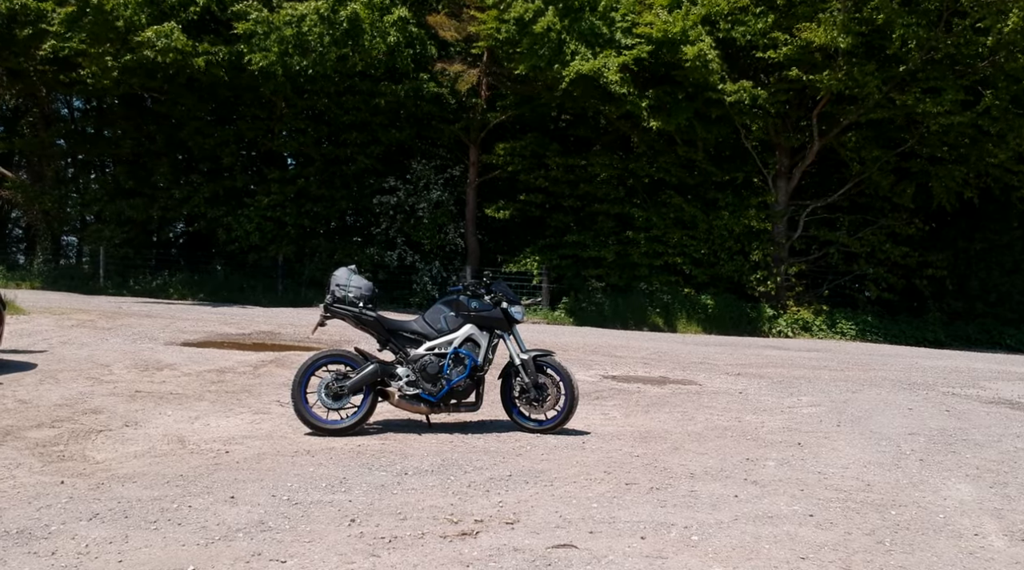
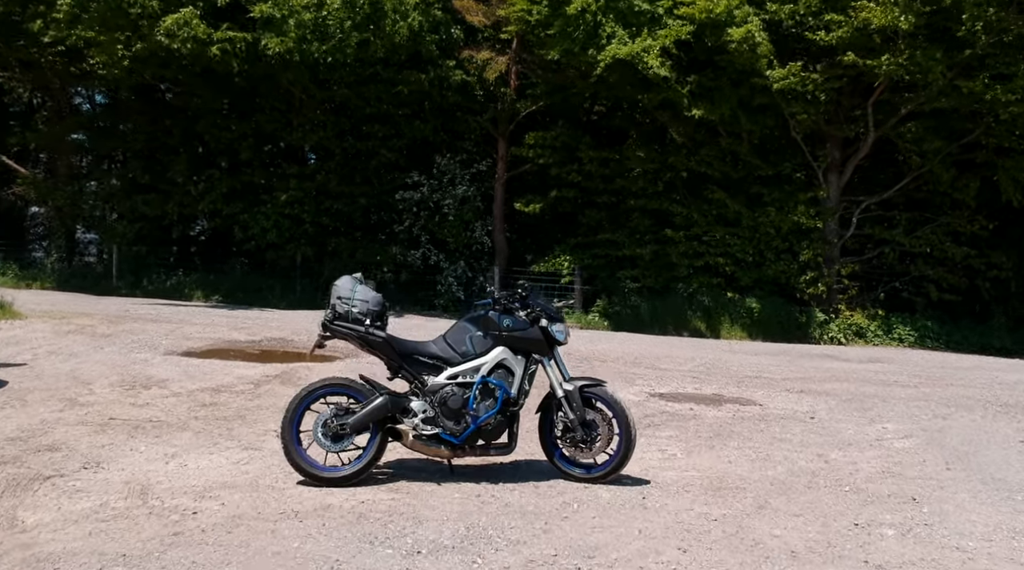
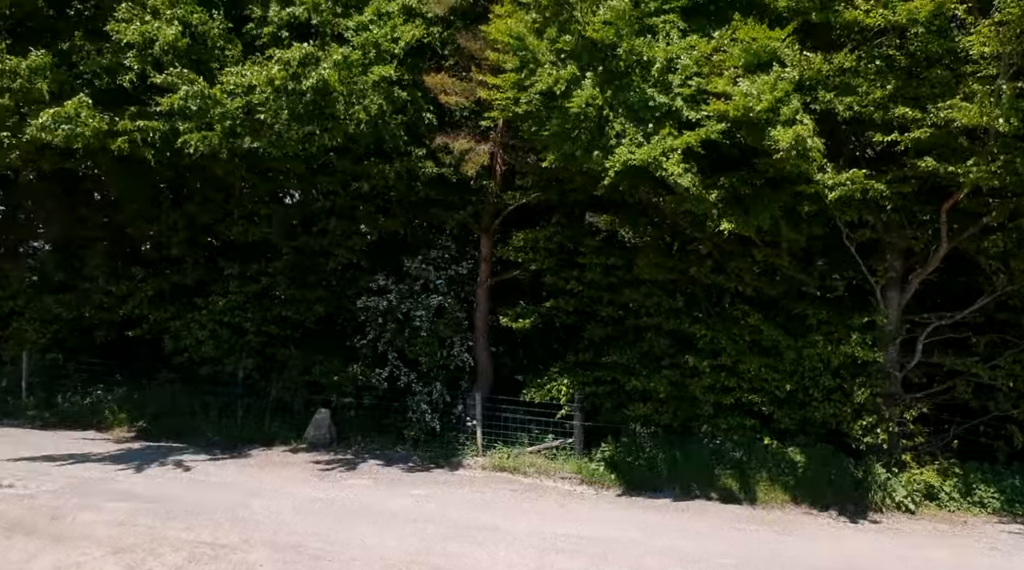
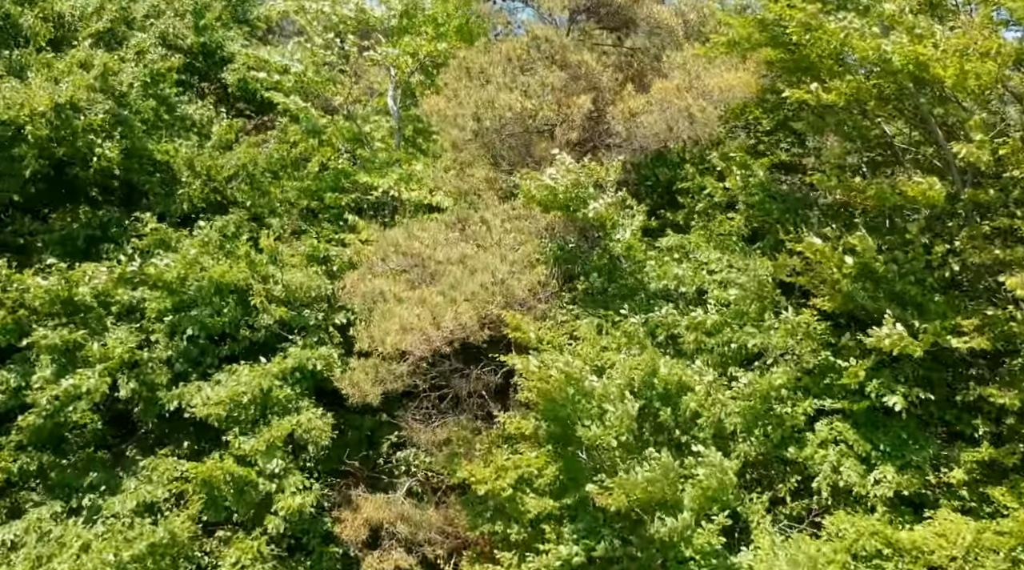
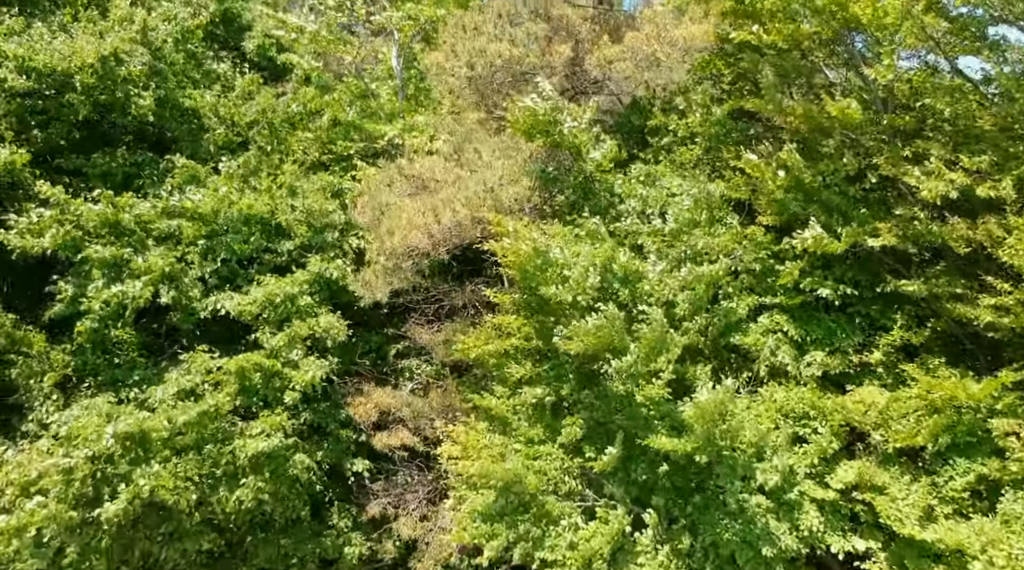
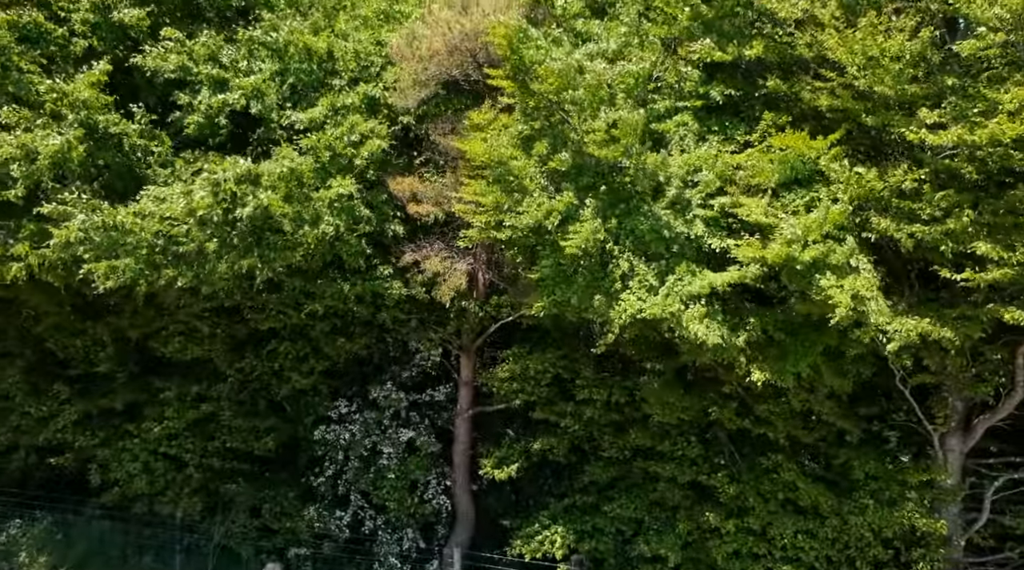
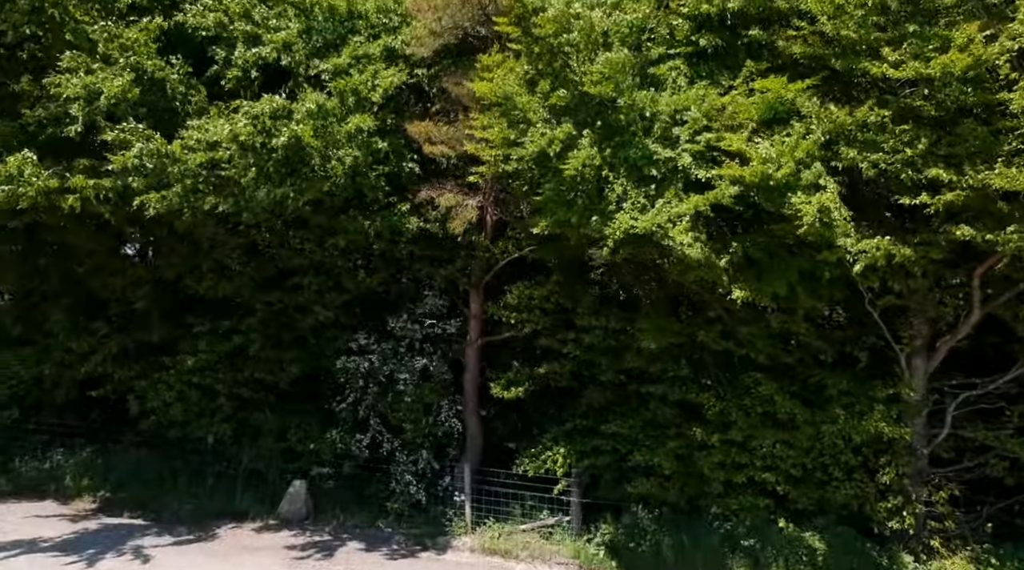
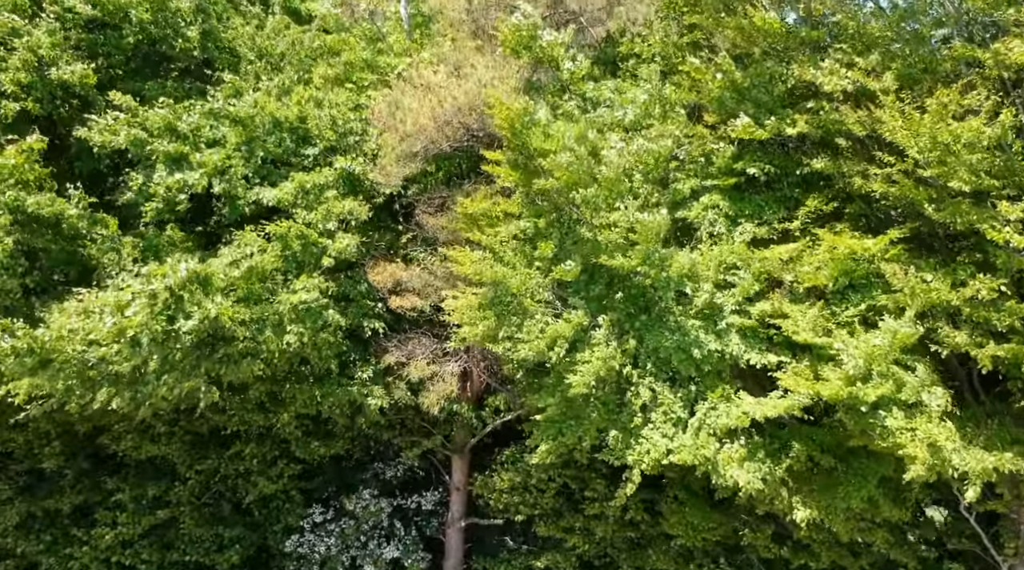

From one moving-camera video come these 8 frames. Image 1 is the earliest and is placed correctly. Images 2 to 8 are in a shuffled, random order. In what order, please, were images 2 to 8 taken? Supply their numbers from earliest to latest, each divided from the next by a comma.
2, 3, 7, 6, 8, 5, 4
